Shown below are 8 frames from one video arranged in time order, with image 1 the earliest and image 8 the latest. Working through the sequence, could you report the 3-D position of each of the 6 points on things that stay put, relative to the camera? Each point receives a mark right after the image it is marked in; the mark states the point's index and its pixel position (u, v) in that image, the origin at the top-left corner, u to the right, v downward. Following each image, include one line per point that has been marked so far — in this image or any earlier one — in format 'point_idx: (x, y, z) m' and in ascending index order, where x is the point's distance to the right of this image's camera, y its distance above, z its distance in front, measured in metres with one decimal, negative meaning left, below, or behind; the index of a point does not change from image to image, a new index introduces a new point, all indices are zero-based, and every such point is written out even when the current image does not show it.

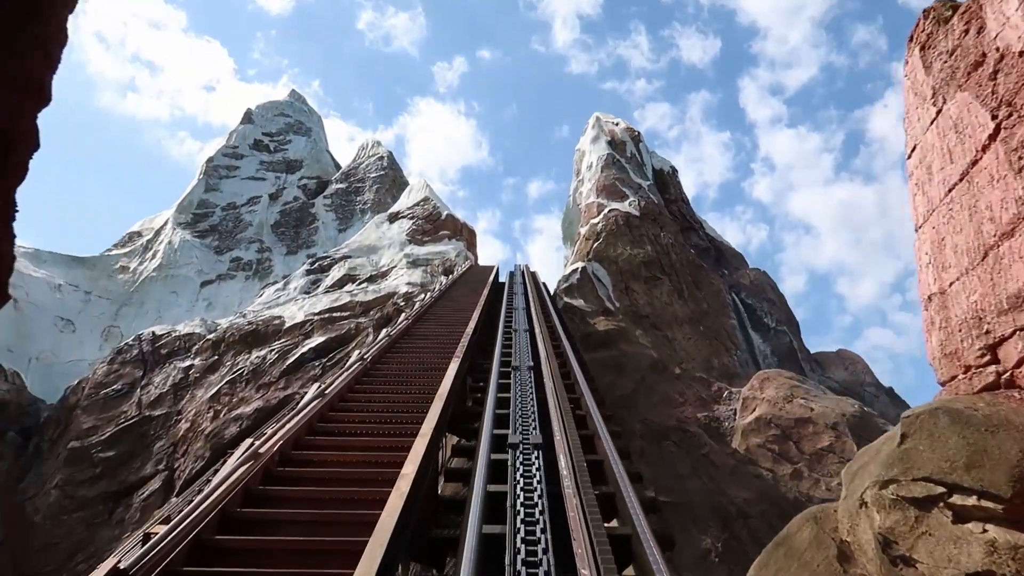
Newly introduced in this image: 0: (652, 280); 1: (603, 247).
0: (+3.2, +0.2, +17.9) m
1: (+2.2, +1.0, +18.5) m
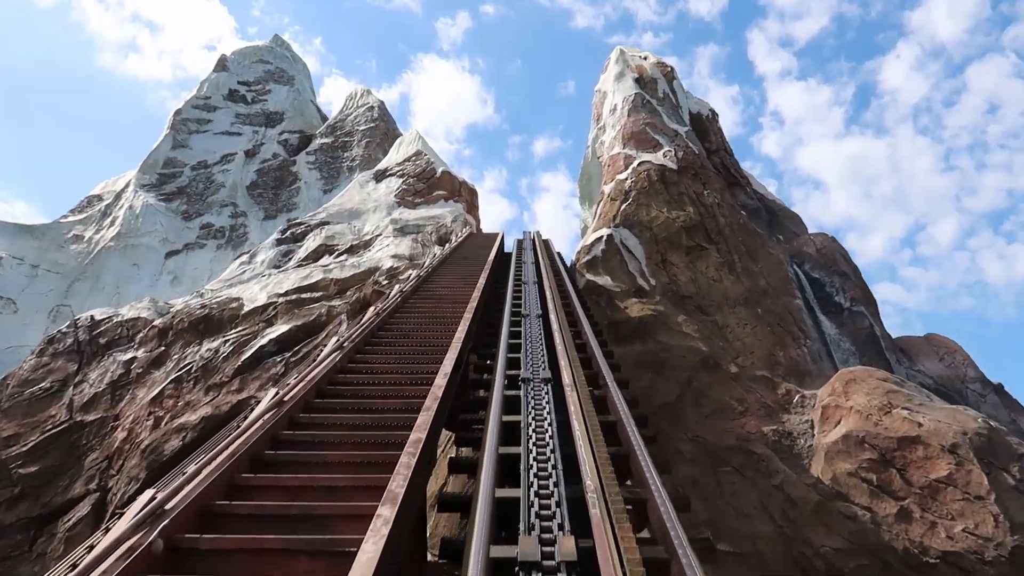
0: (+3.3, +0.7, +14.3) m
1: (+2.3, +1.5, +14.8) m
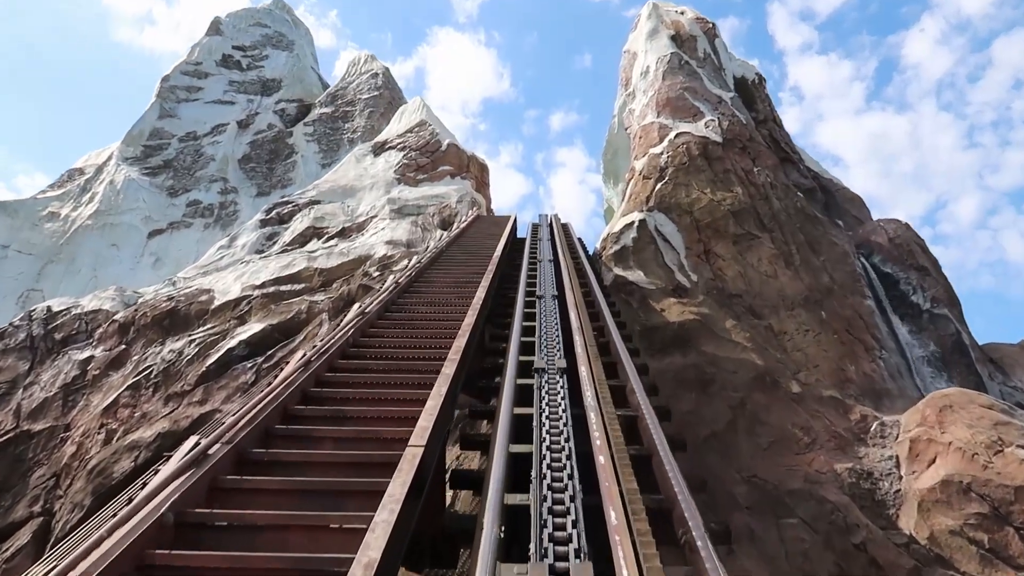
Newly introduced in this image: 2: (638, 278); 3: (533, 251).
0: (+3.5, +0.8, +12.0) m
1: (+2.5, +1.6, +12.5) m
2: (+1.8, +0.1, +11.3) m
3: (+0.3, +0.6, +12.0) m
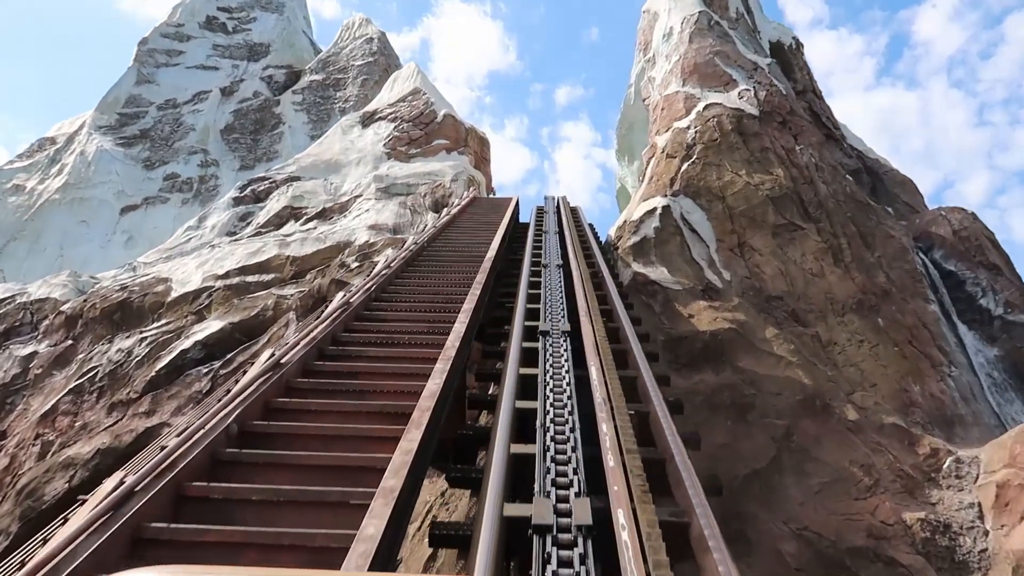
0: (+3.5, +0.8, +10.2) m
1: (+2.5, +1.6, +10.6) m
2: (+1.8, +0.1, +9.5) m
3: (+0.3, +0.7, +10.2) m
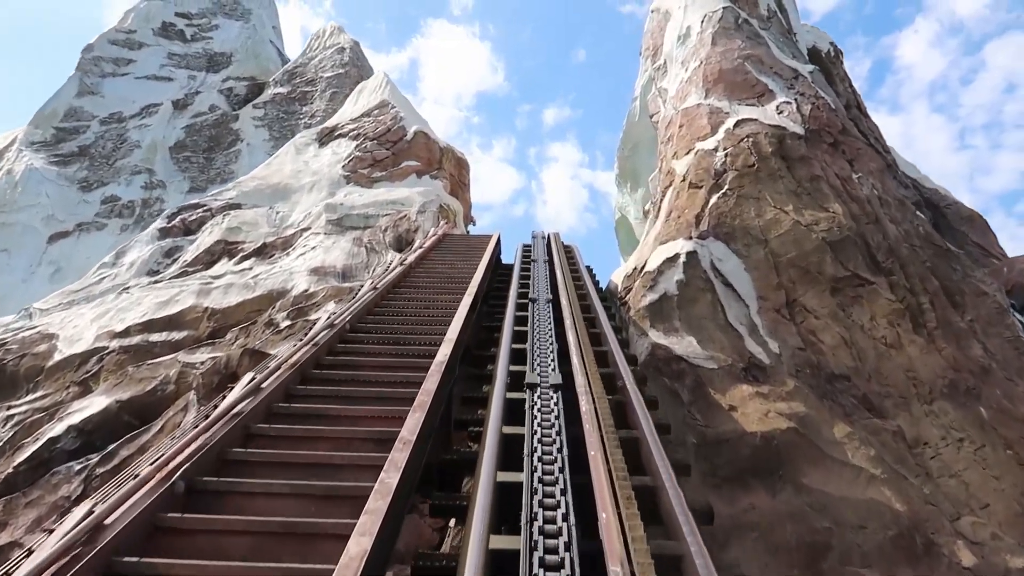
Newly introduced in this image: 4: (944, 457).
0: (+3.3, 0.0, +7.8) m
1: (+2.3, +0.9, +8.2) m
2: (+1.6, -0.6, +7.1) m
3: (+0.1, -0.1, +7.8) m
4: (+3.7, -1.5, +6.7) m
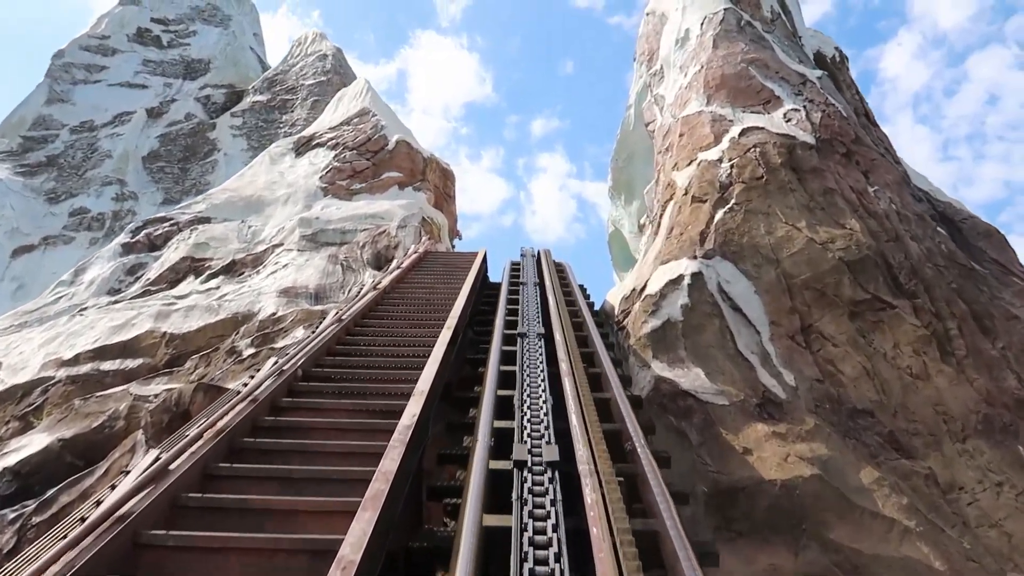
0: (+3.2, -0.2, +7.0) m
1: (+2.2, +0.6, +7.5) m
2: (+1.5, -0.8, +6.3) m
3: (0.0, -0.3, +7.0) m
4: (+3.6, -1.7, +6.0) m
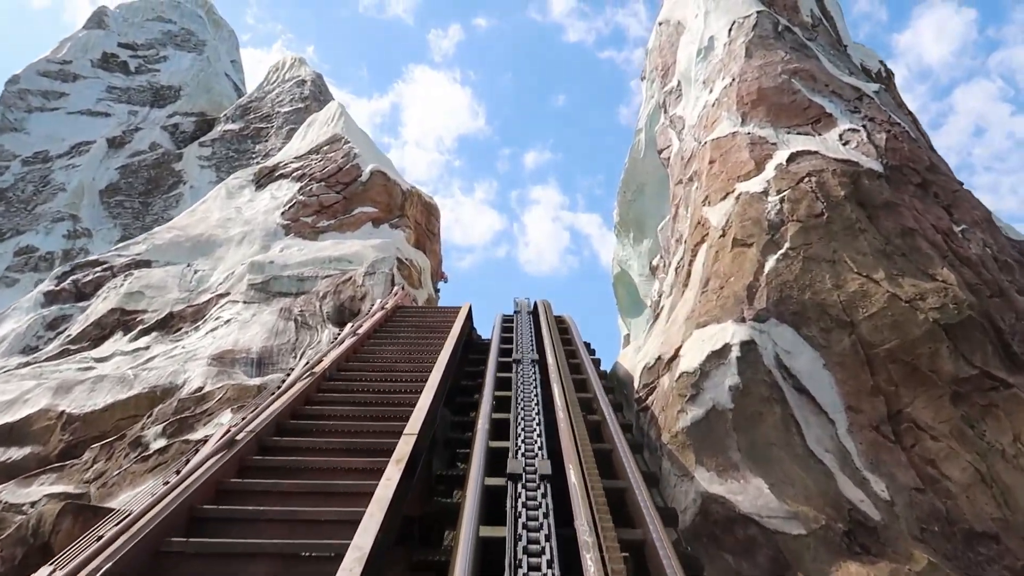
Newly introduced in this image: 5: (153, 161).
0: (+3.1, -0.7, +5.3) m
1: (+2.1, +0.1, +5.8) m
2: (+1.4, -1.2, +4.5) m
3: (-0.1, -0.8, +5.2) m
4: (+3.6, -2.1, +4.2) m
5: (-8.8, +3.1, +19.1) m
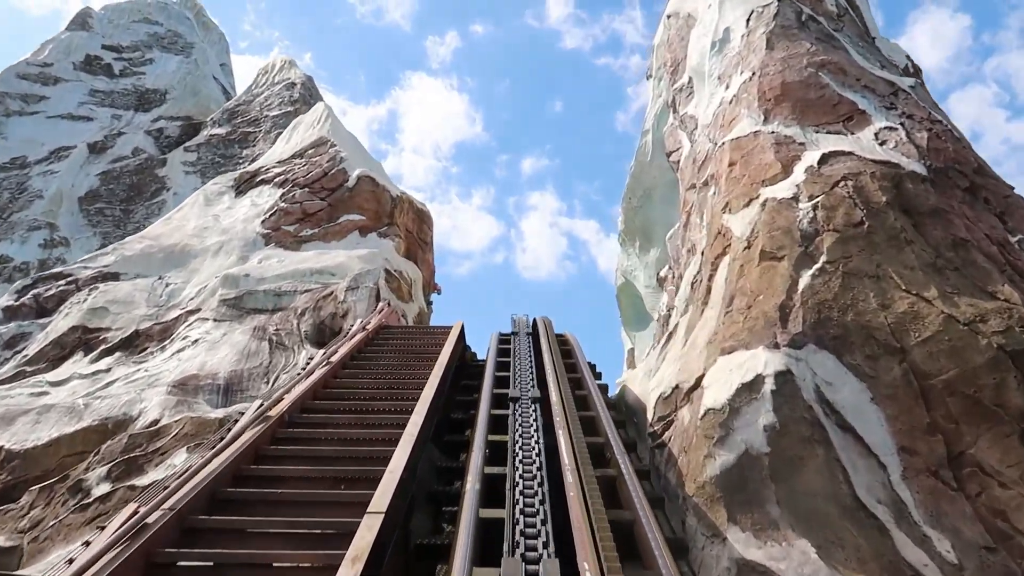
0: (+3.1, -0.8, +4.5) m
1: (+2.1, 0.0, +5.0) m
2: (+1.4, -1.4, +3.8) m
3: (-0.1, -0.9, +4.5) m
4: (+3.6, -2.2, +3.5) m
5: (-8.9, +2.8, +18.4) m
